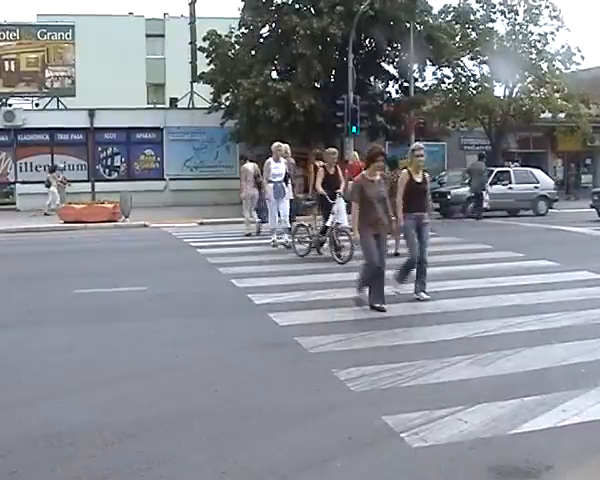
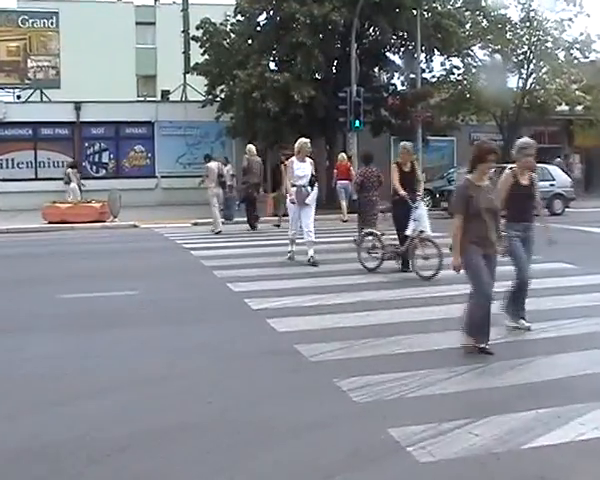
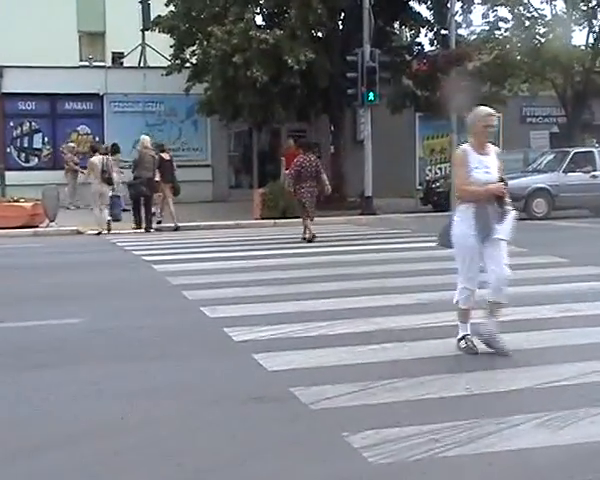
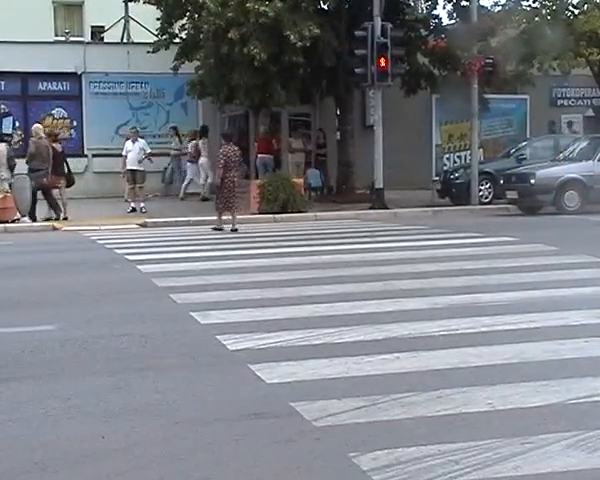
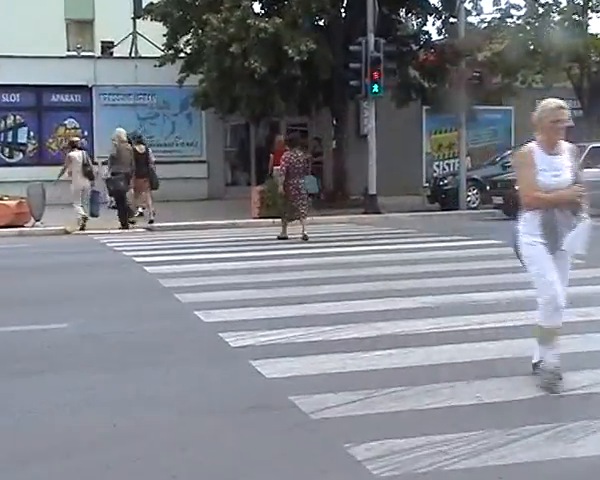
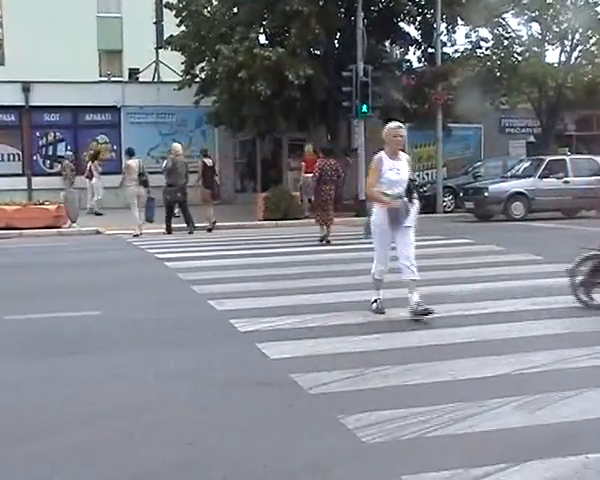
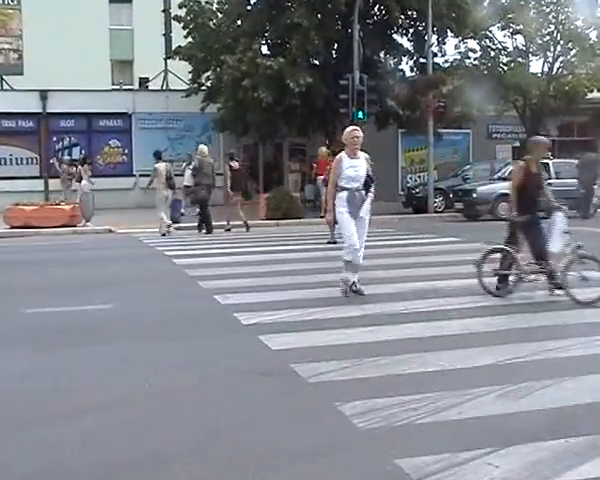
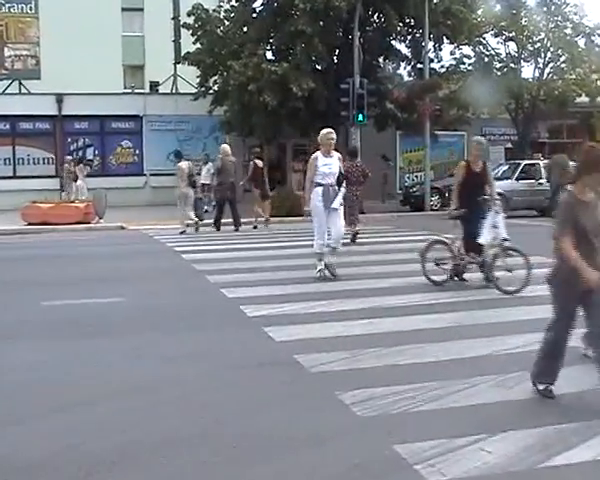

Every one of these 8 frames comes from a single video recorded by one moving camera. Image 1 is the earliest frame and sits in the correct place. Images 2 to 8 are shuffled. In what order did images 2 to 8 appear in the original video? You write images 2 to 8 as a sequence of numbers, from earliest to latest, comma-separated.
2, 8, 7, 6, 3, 5, 4
